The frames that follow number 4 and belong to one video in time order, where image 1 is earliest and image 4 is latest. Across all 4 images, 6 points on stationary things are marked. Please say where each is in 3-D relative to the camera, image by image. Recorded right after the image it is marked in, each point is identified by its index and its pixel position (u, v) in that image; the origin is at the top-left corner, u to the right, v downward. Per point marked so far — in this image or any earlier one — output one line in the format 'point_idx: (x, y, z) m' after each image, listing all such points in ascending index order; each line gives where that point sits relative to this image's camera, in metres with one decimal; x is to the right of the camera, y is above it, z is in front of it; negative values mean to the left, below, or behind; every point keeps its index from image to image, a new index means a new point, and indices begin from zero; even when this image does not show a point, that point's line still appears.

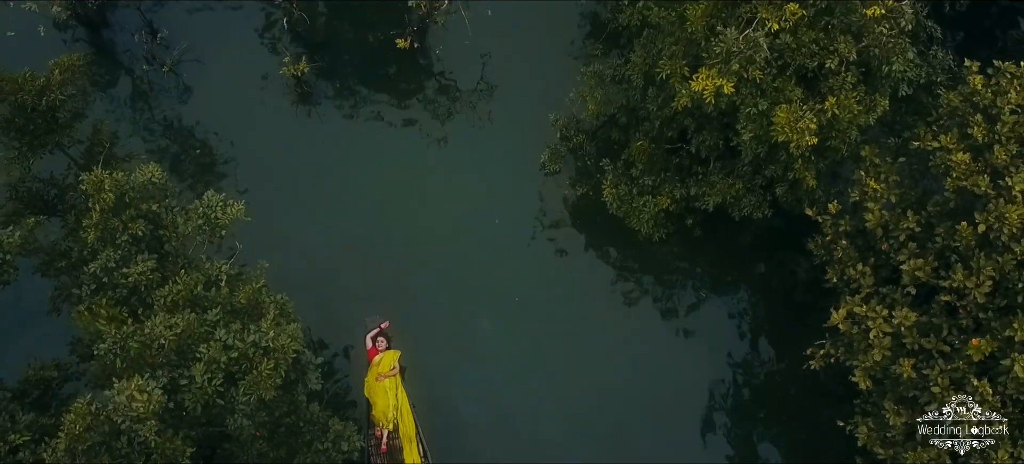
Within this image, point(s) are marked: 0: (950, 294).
0: (+2.8, -0.4, +8.3) m
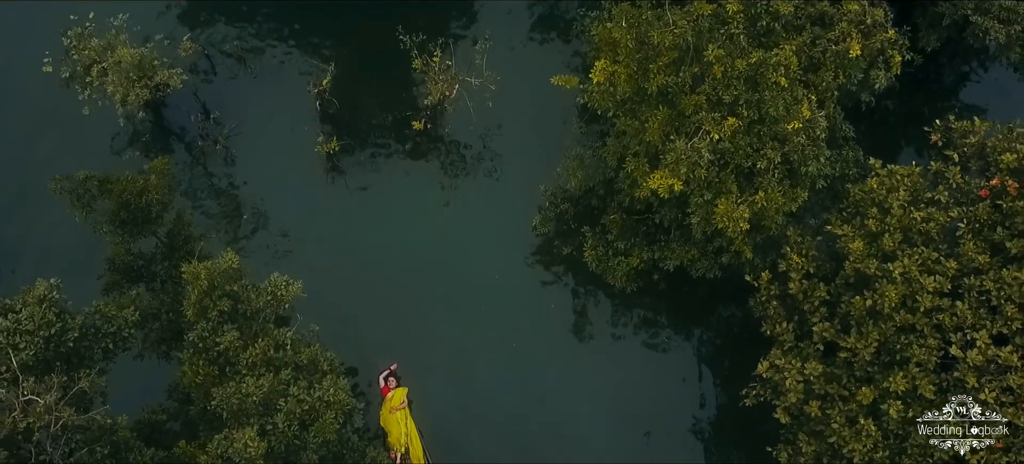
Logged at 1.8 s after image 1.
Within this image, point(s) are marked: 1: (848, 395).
0: (+2.8, -1.0, +10.7) m
1: (+2.8, -1.4, +10.8) m
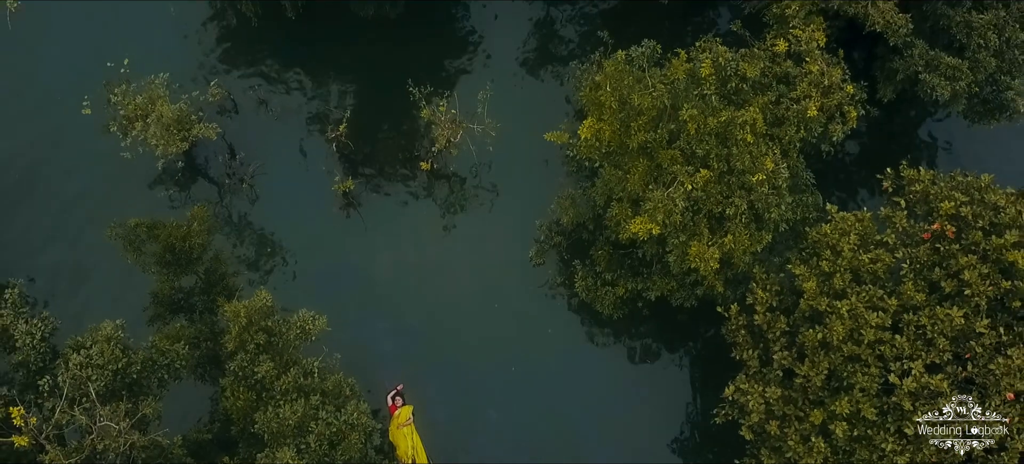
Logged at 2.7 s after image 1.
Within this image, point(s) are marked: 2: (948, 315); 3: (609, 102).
0: (+2.7, -1.4, +12.2) m
1: (+2.8, -1.7, +12.3) m
2: (+3.9, -0.7, +11.6) m
3: (+1.0, +1.3, +13.6) m
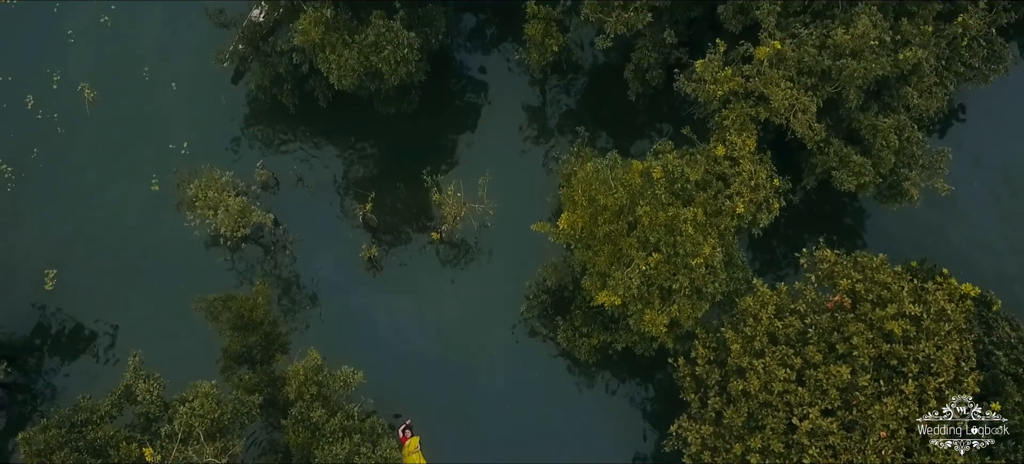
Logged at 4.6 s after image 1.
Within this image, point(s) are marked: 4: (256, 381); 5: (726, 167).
0: (+2.7, -2.3, +15.8) m
1: (+2.7, -2.7, +15.9) m
2: (+3.8, -1.6, +15.2) m
3: (+0.9, +0.4, +17.2) m
4: (-3.1, -1.8, +15.8) m
5: (+2.9, +0.9, +17.4) m
